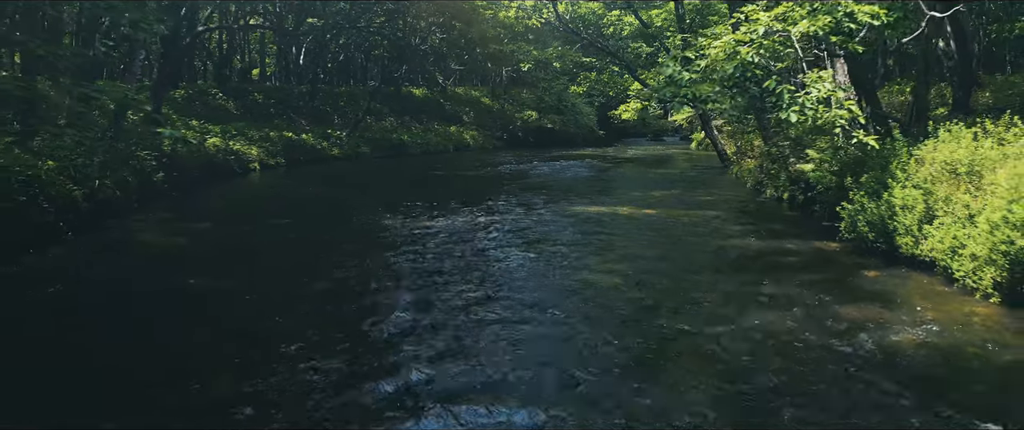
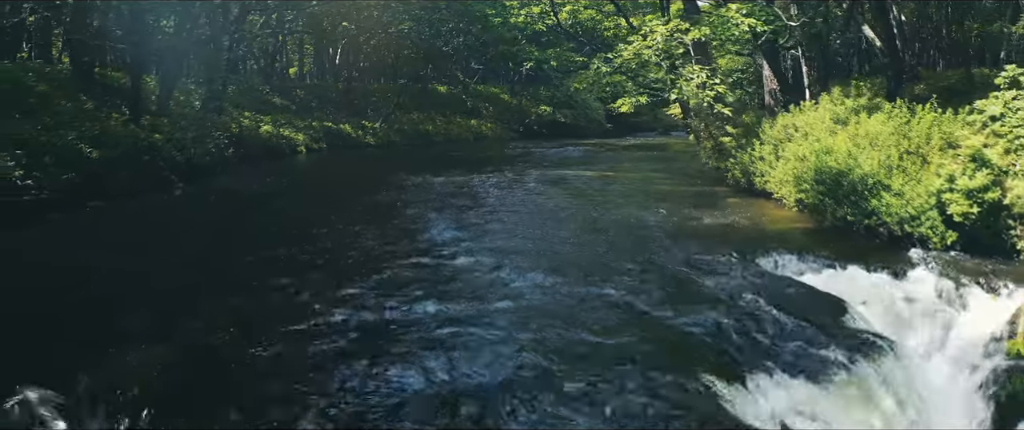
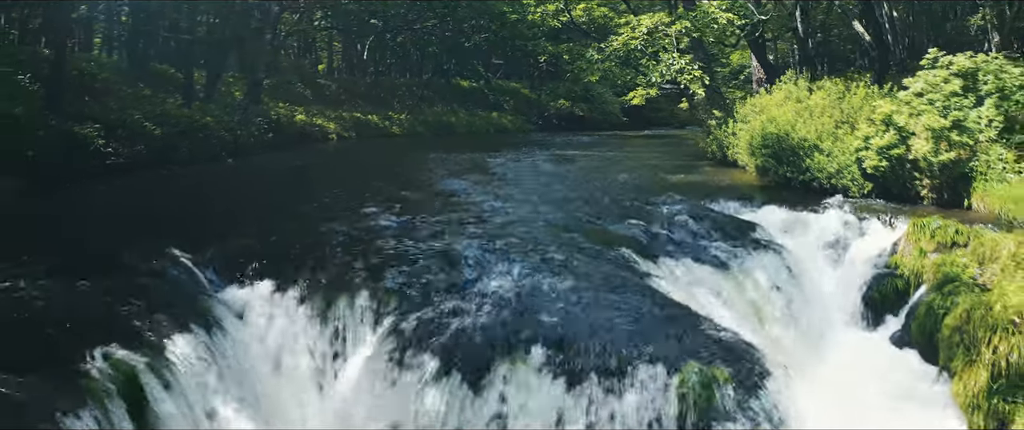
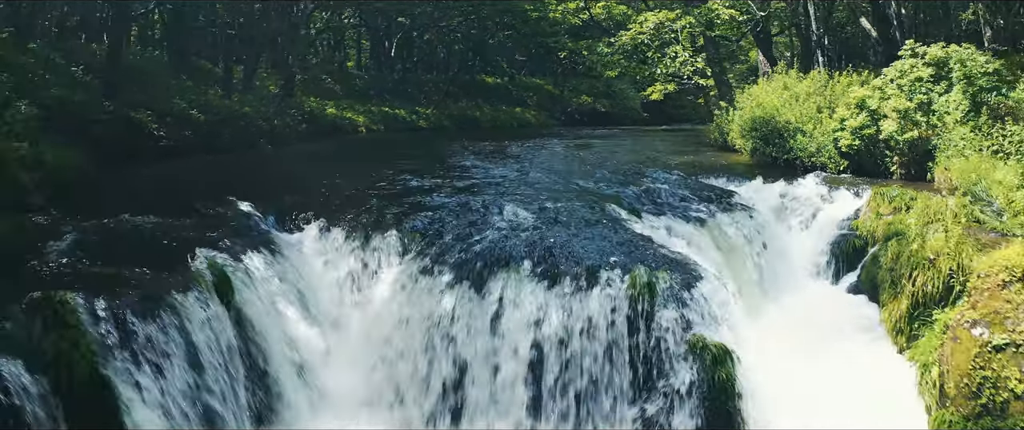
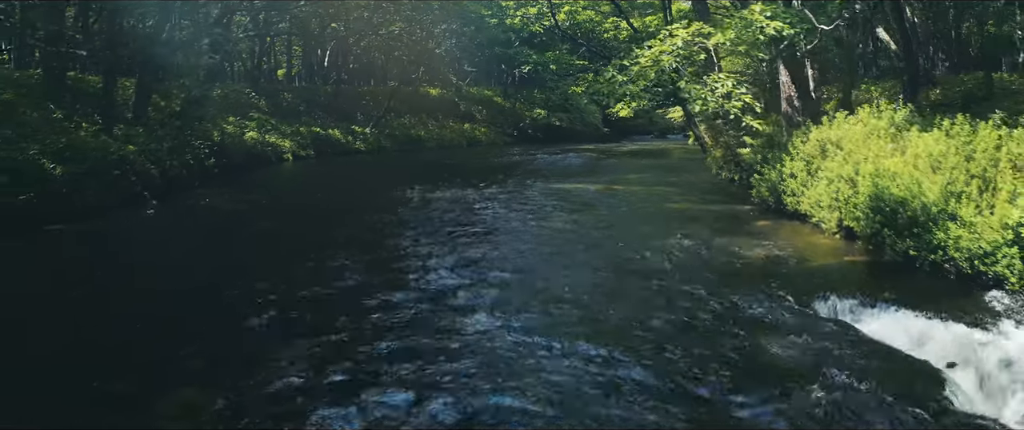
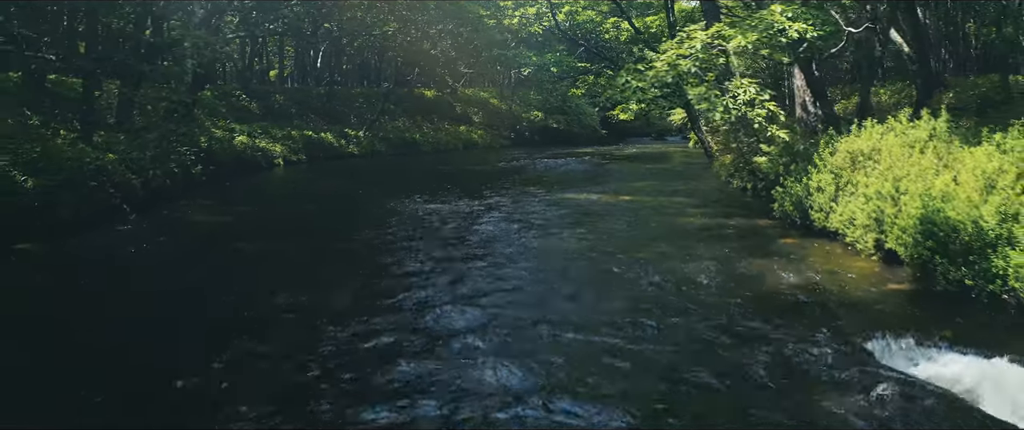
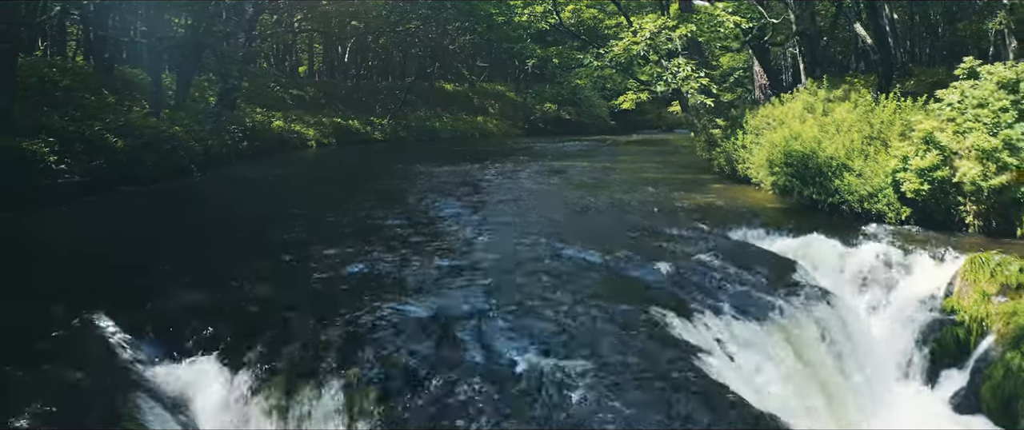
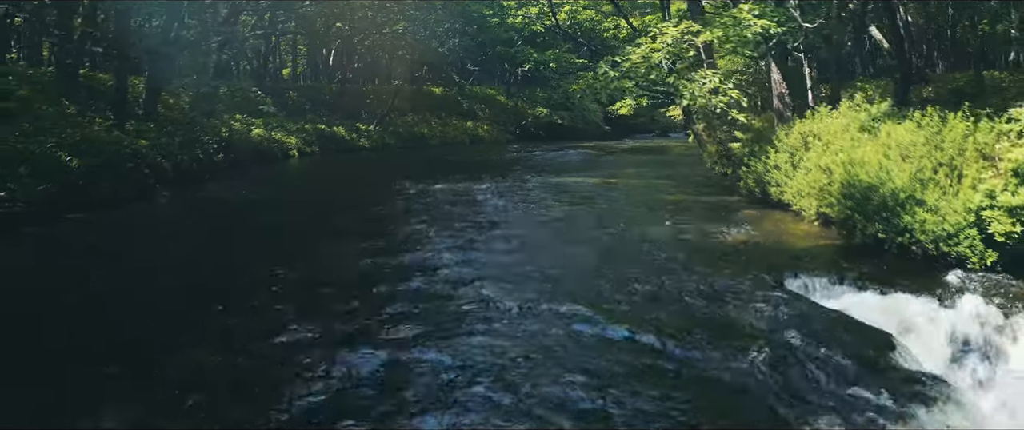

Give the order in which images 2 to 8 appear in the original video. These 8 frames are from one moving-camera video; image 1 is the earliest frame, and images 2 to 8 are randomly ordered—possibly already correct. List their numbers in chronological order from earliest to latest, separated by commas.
6, 5, 8, 2, 7, 3, 4
